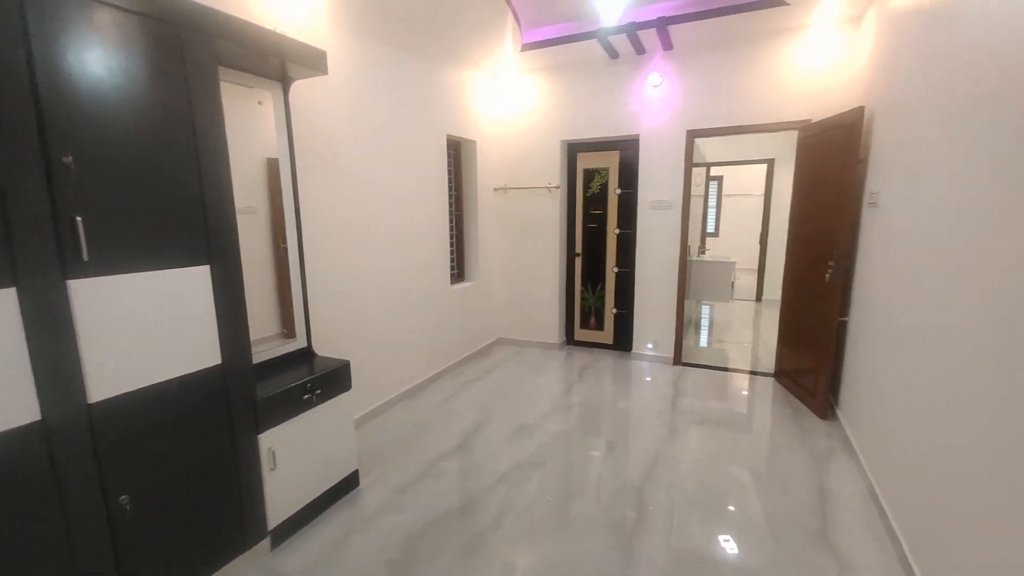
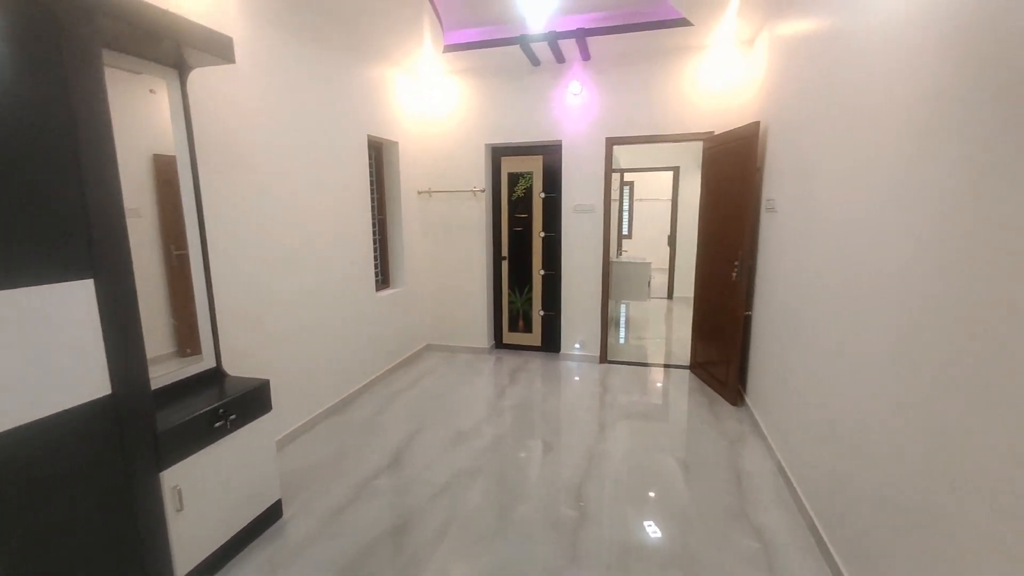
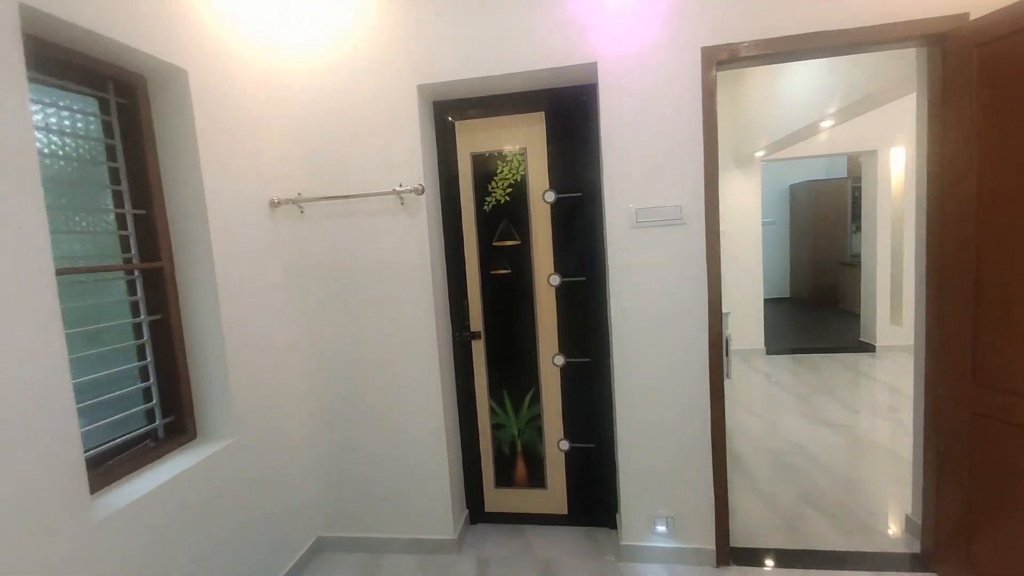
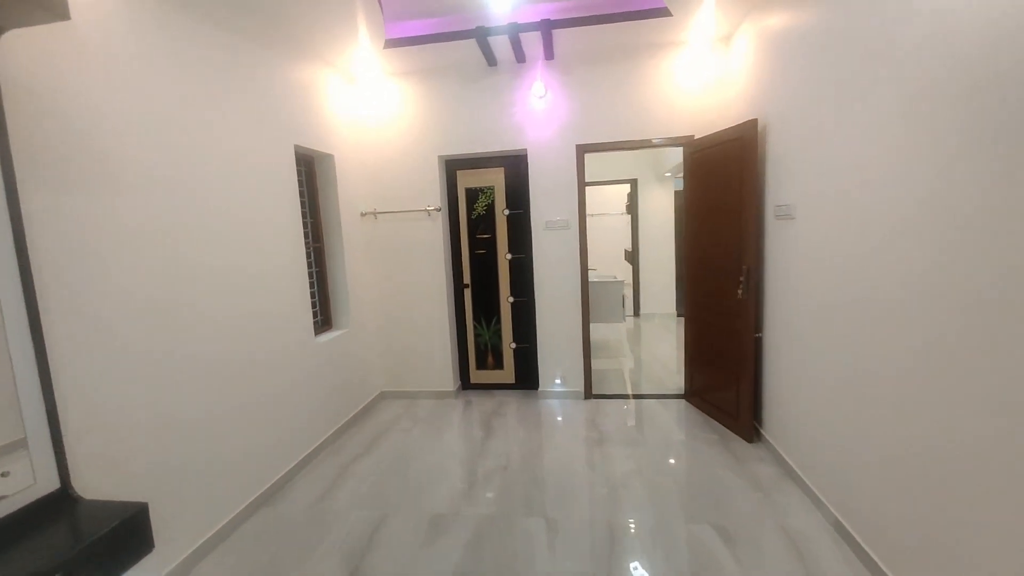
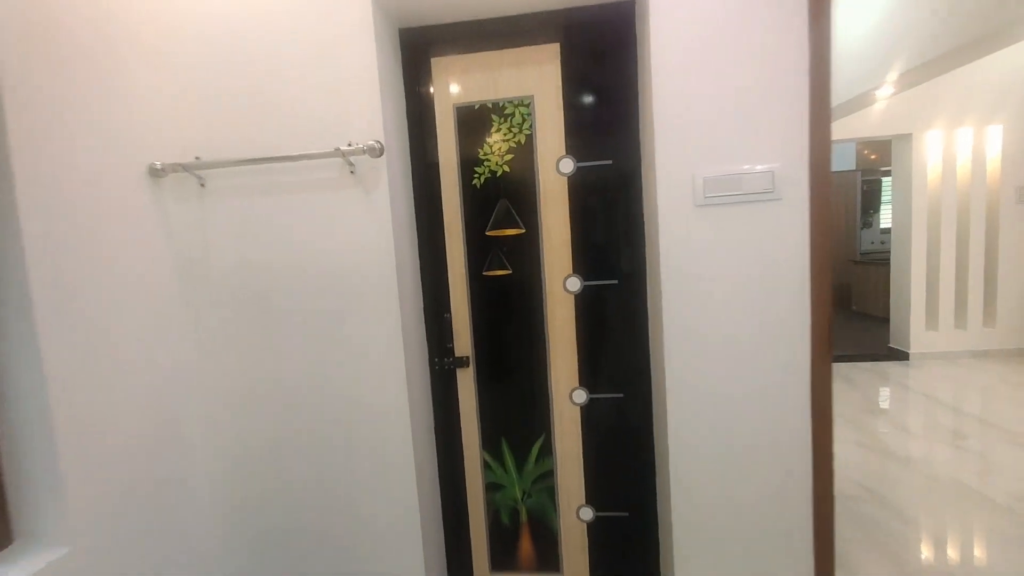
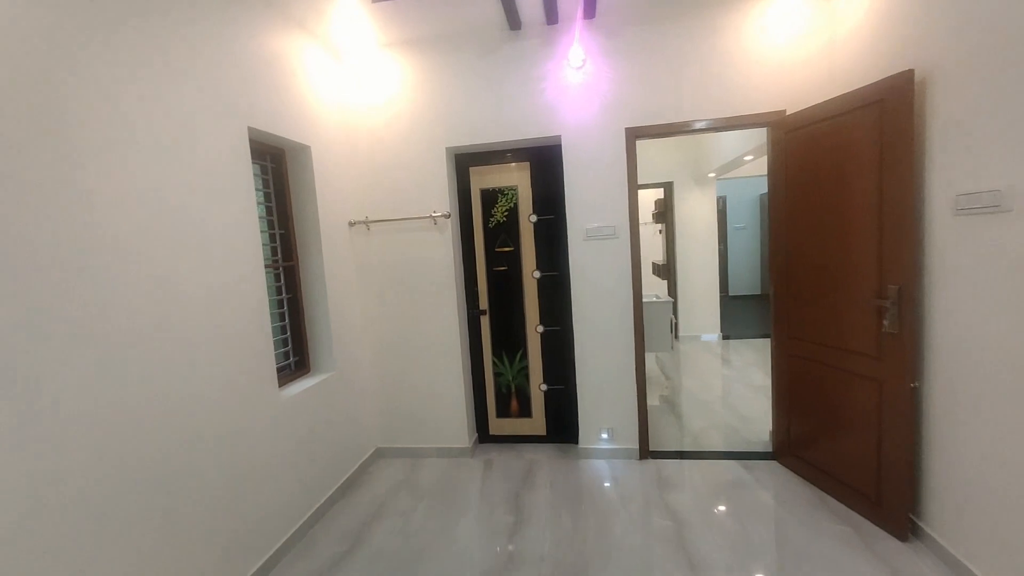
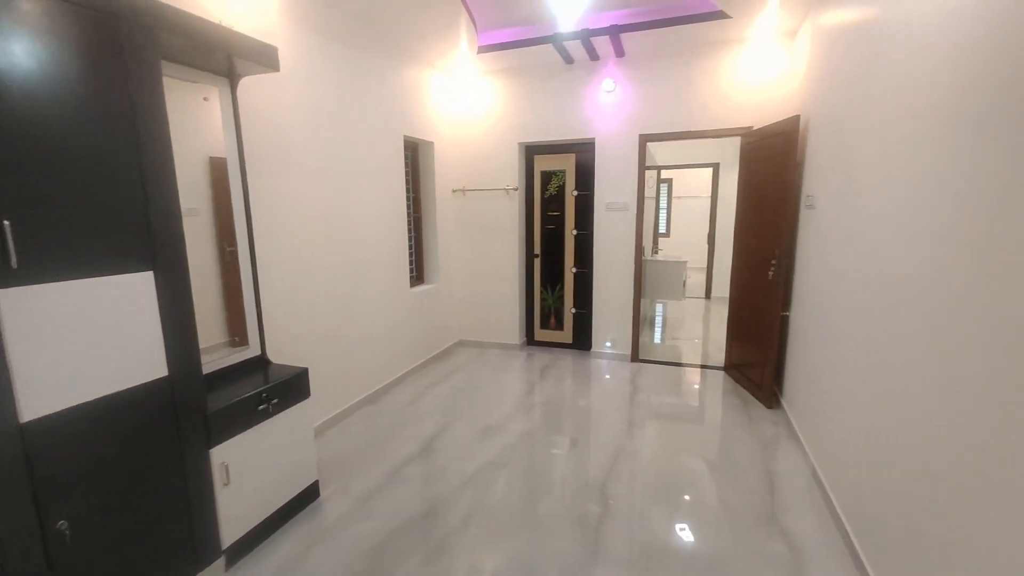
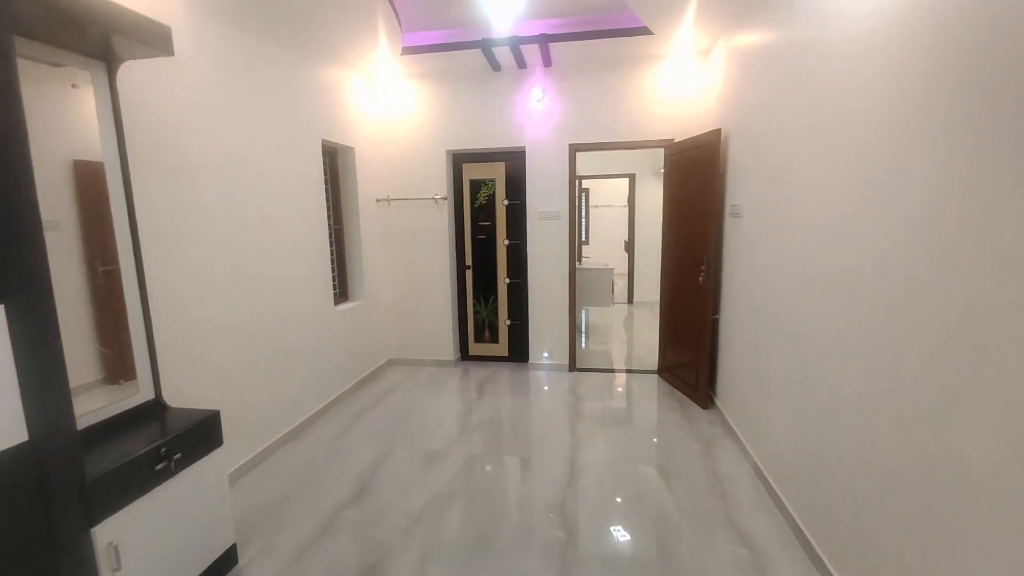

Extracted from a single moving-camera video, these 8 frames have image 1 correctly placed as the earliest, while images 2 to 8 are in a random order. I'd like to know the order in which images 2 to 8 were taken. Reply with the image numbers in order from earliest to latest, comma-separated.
7, 2, 8, 4, 6, 3, 5
